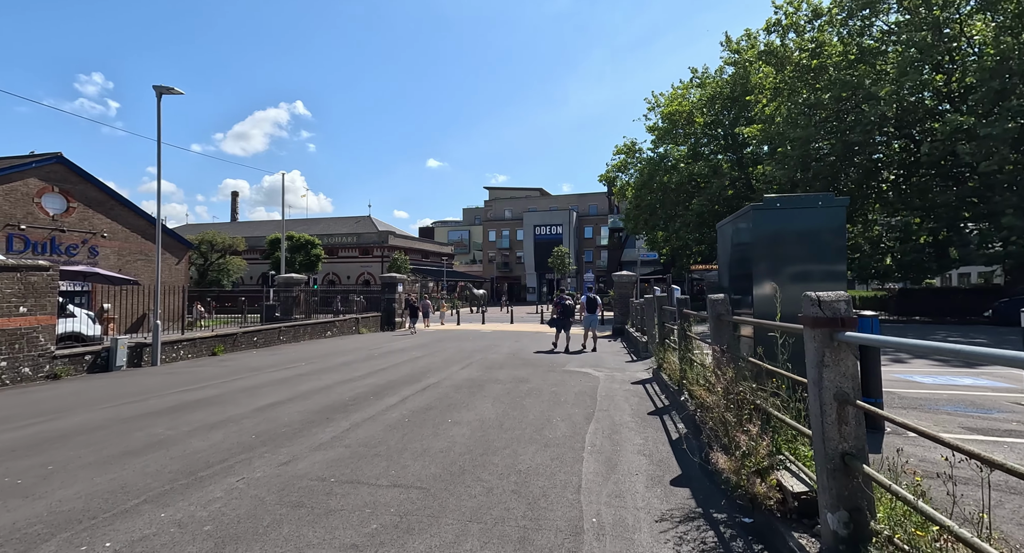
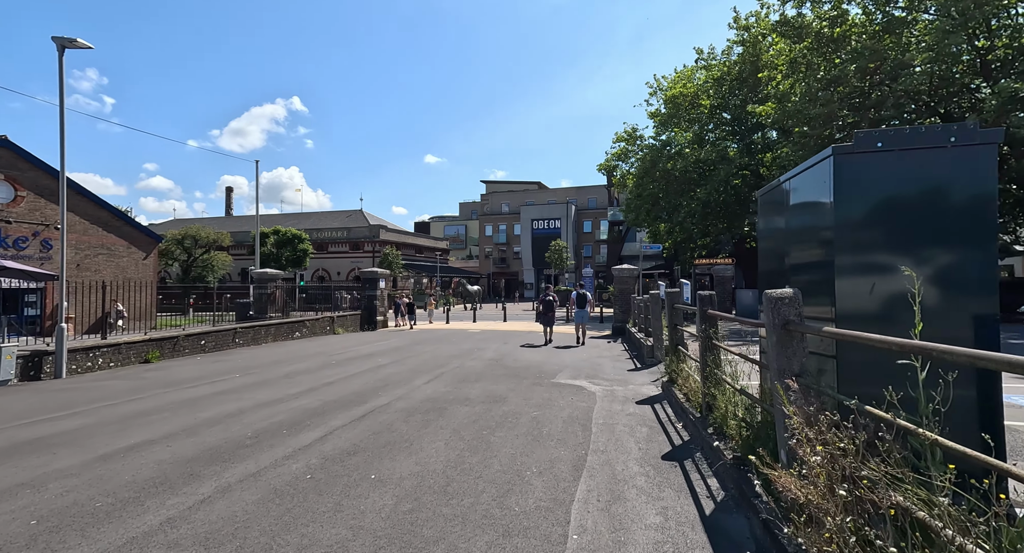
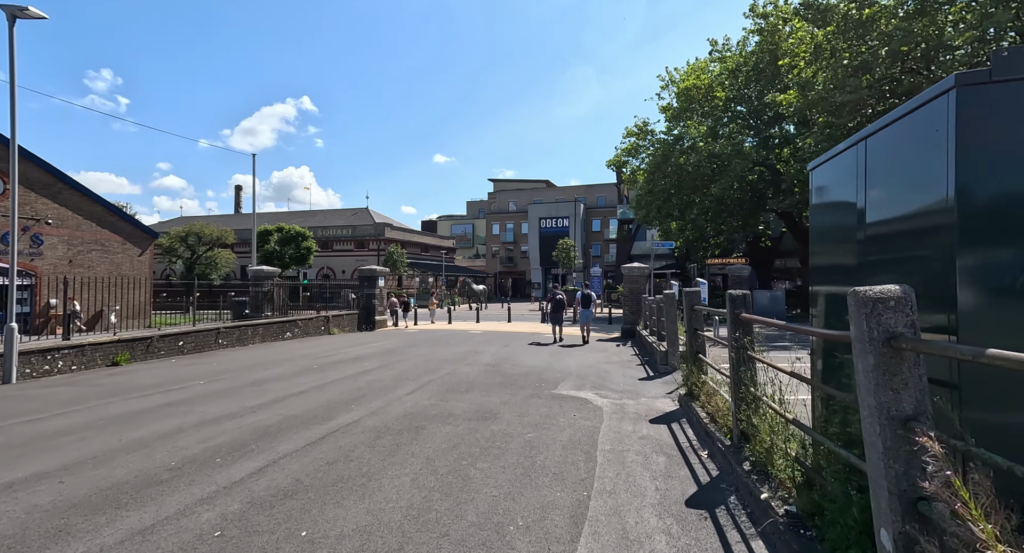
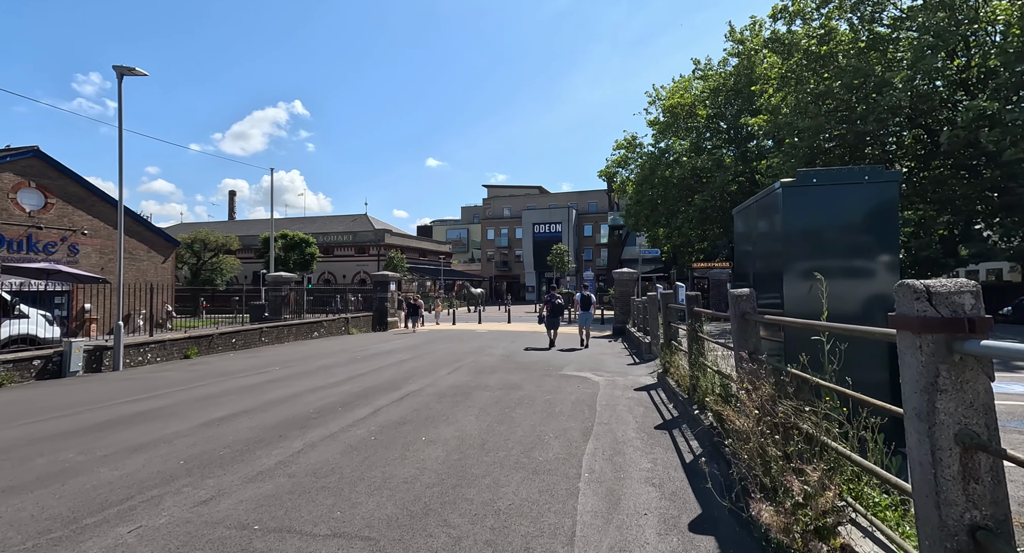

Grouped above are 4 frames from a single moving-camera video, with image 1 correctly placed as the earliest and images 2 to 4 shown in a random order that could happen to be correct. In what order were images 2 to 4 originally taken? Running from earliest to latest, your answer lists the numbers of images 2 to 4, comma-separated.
4, 2, 3
